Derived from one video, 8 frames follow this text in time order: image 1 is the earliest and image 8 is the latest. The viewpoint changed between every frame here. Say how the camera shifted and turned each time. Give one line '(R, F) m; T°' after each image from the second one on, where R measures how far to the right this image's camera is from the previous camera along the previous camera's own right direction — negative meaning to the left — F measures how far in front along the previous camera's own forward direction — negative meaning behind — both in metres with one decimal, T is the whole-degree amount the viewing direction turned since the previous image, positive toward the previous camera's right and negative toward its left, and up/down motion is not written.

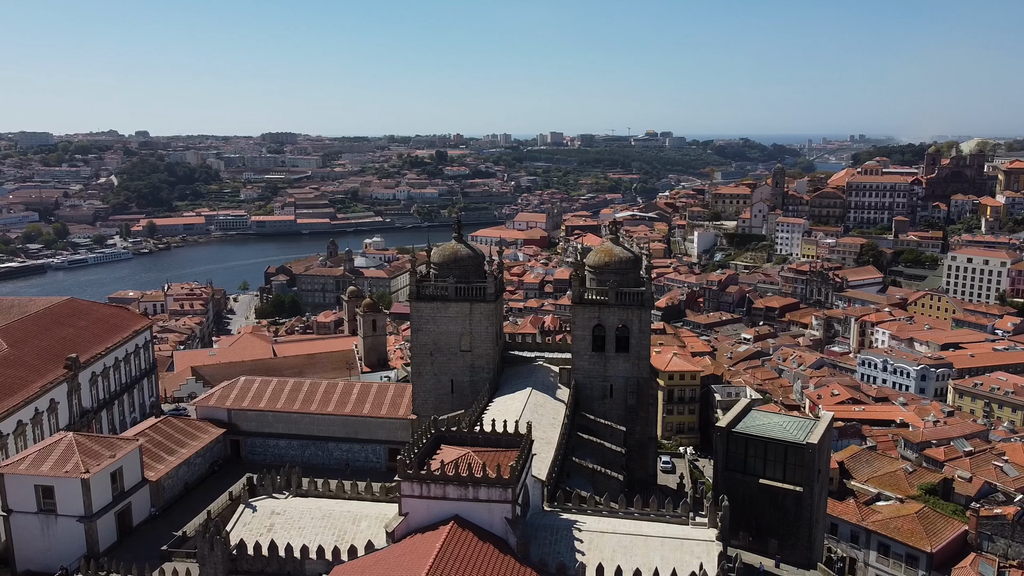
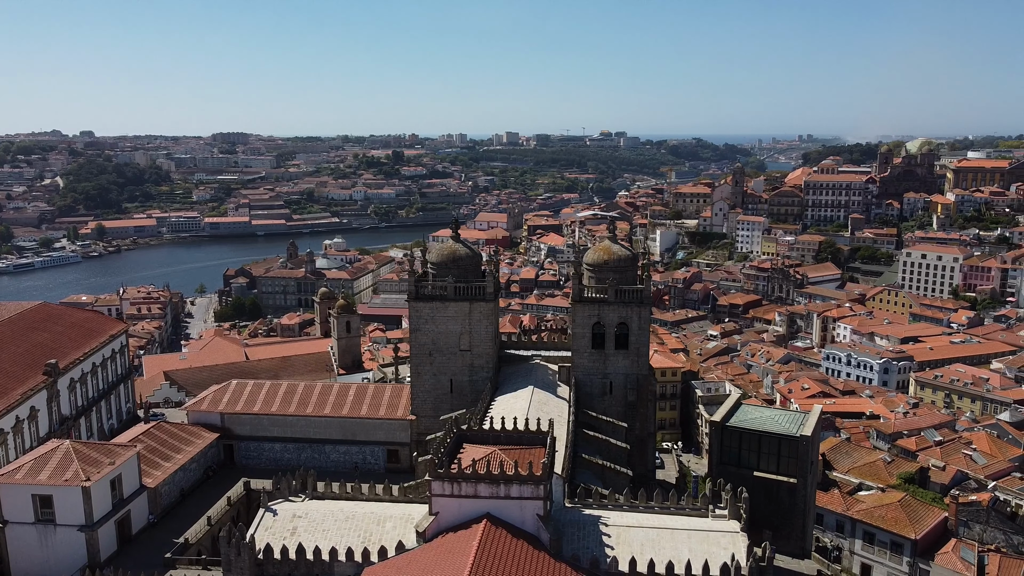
(-0.8, 0.0) m; +3°
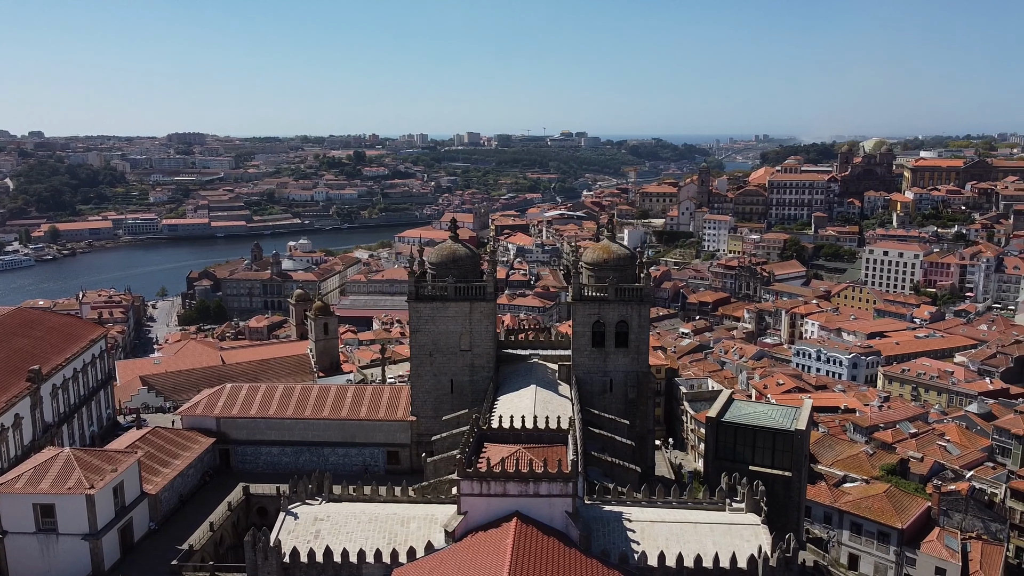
(-0.7, 0.0) m; +3°
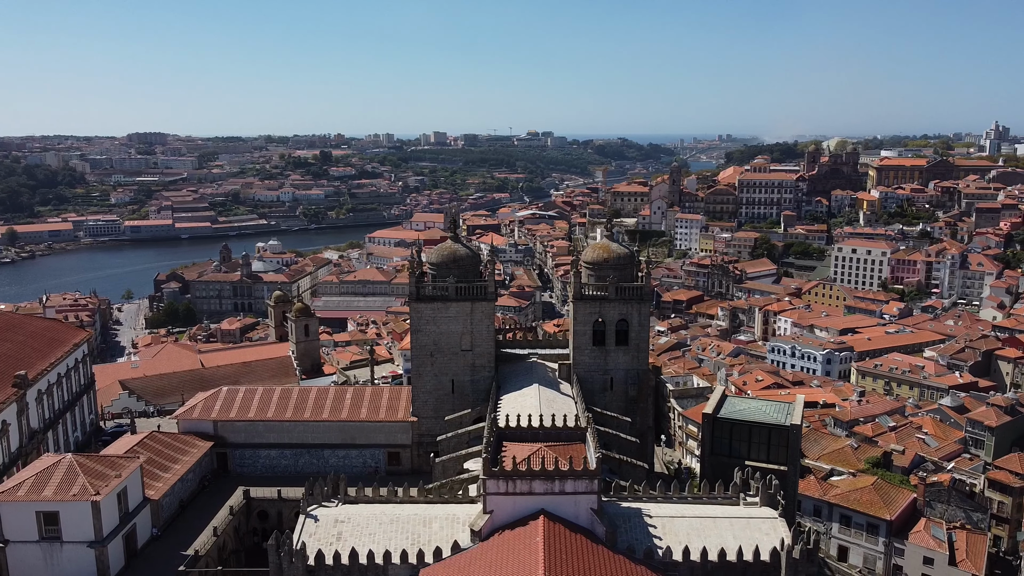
(-0.6, 0.0) m; +2°
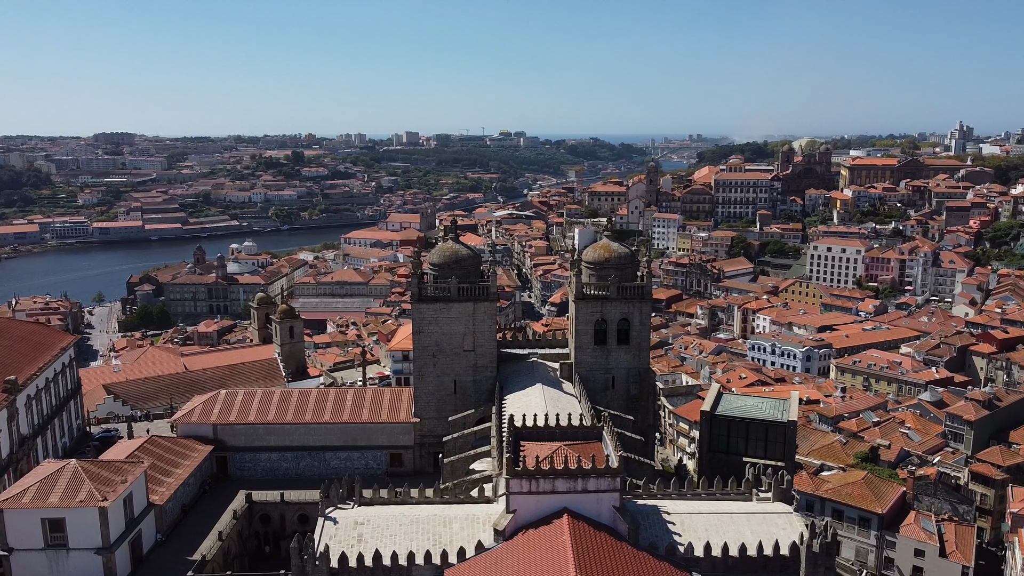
(-0.6, 0.0) m; +2°
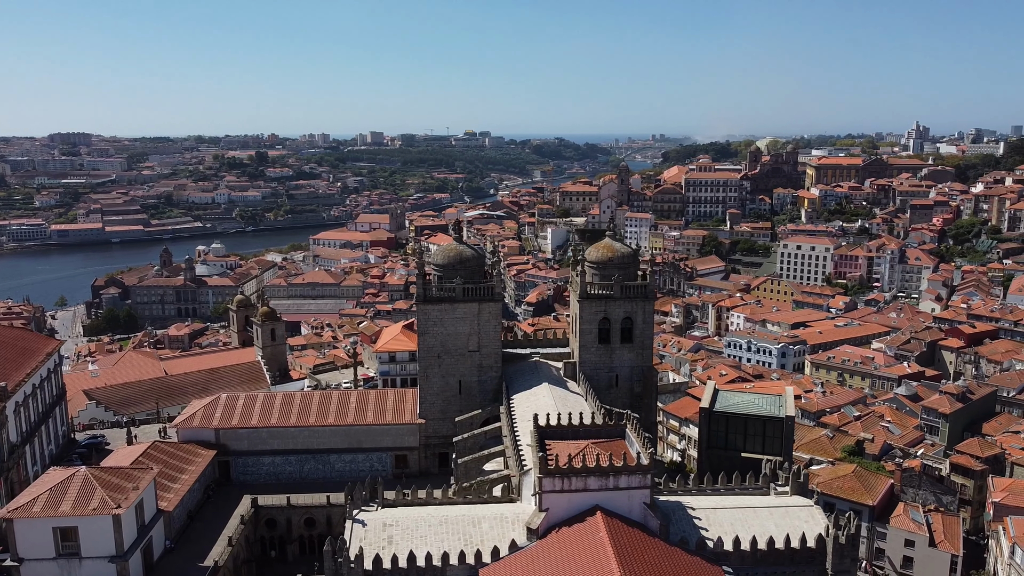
(-0.7, 0.0) m; +2°
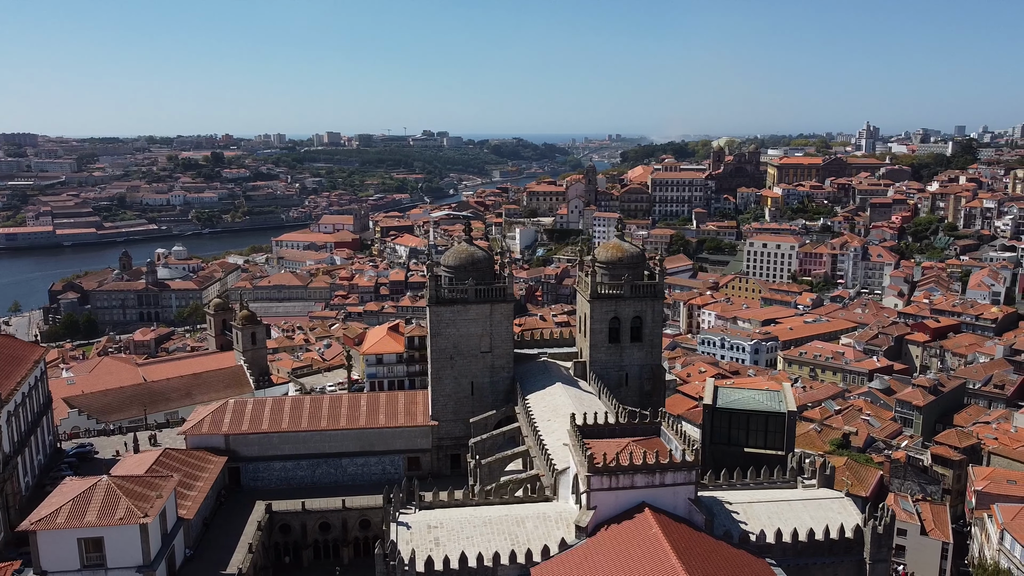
(-1.0, -0.1) m; +3°
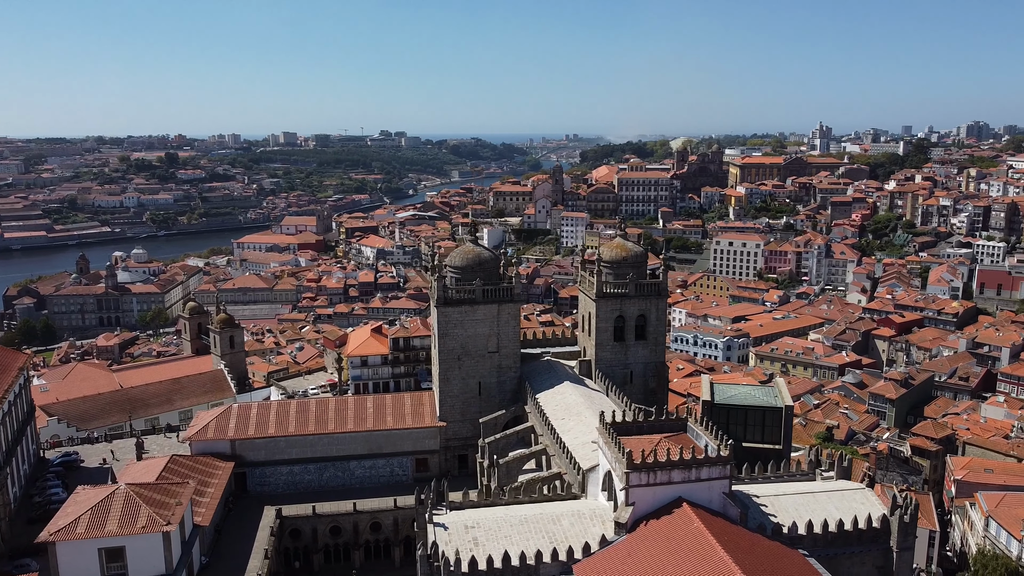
(-0.9, -0.1) m; +3°
